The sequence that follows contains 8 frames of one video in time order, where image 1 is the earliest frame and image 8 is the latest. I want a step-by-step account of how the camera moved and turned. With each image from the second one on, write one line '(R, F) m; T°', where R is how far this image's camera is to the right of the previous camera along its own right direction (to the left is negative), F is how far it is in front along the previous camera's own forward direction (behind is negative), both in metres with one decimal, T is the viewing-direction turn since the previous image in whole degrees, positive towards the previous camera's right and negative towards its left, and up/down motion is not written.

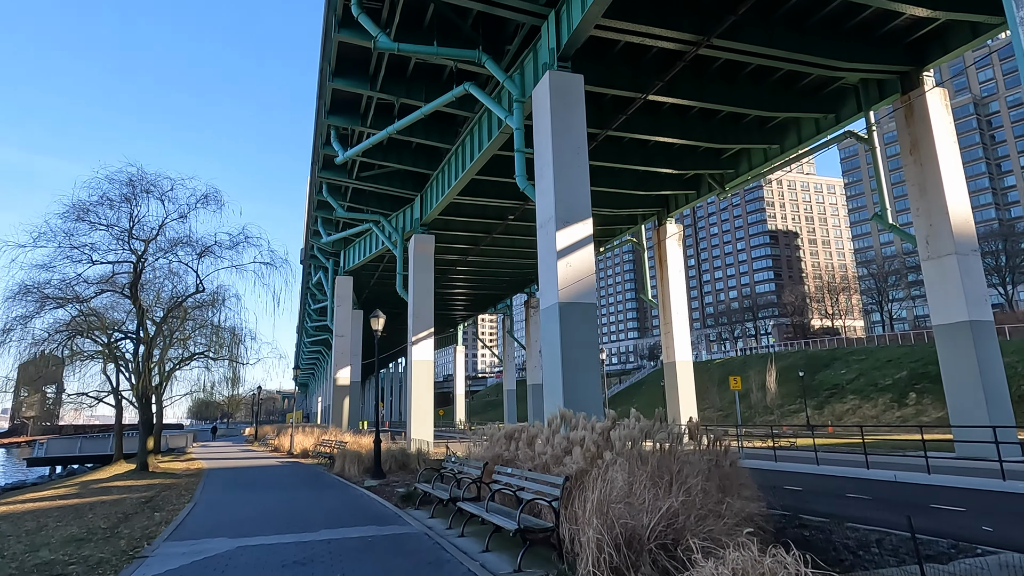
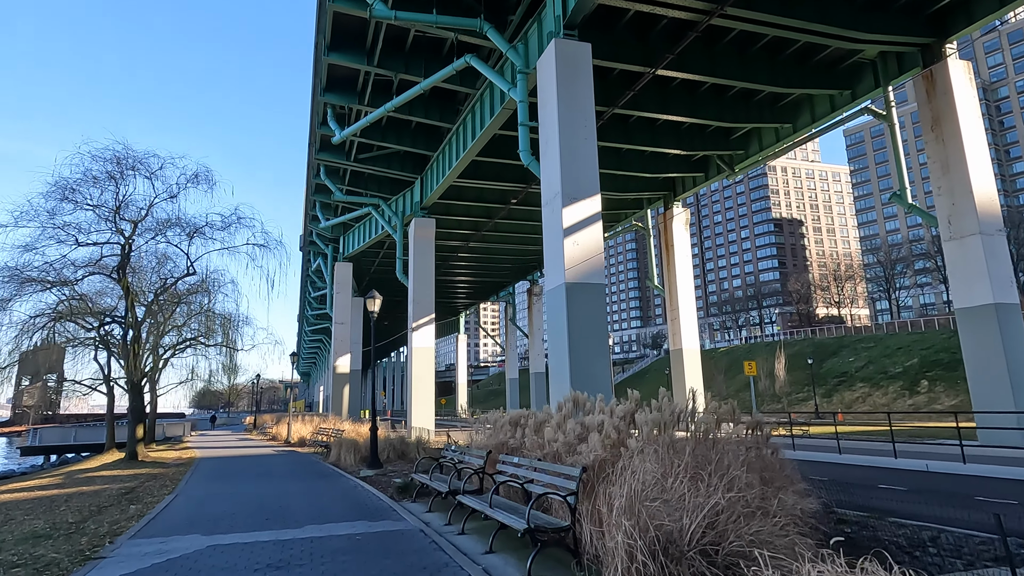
(0.0, +0.6) m; 0°
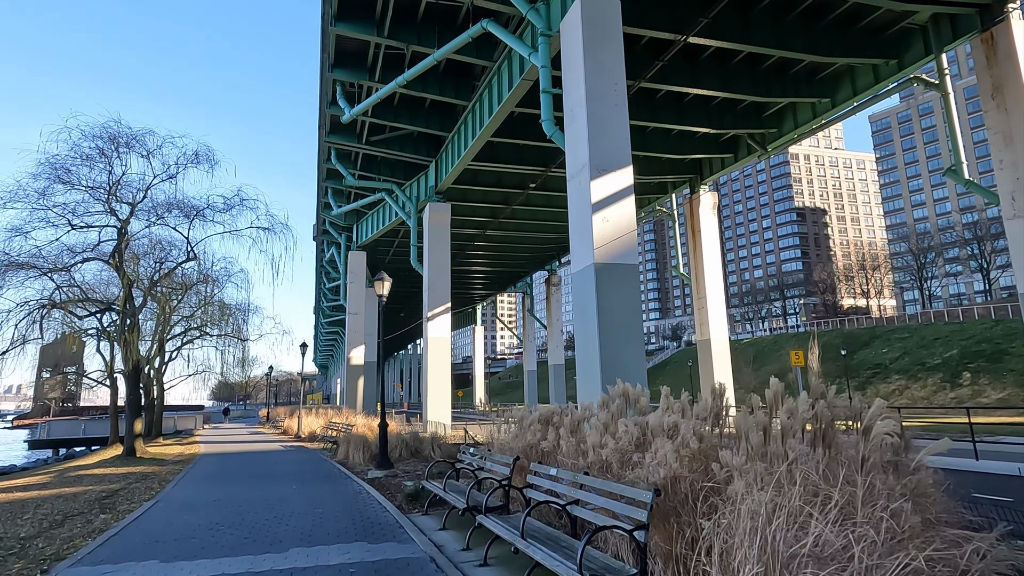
(-0.1, +1.0) m; -1°
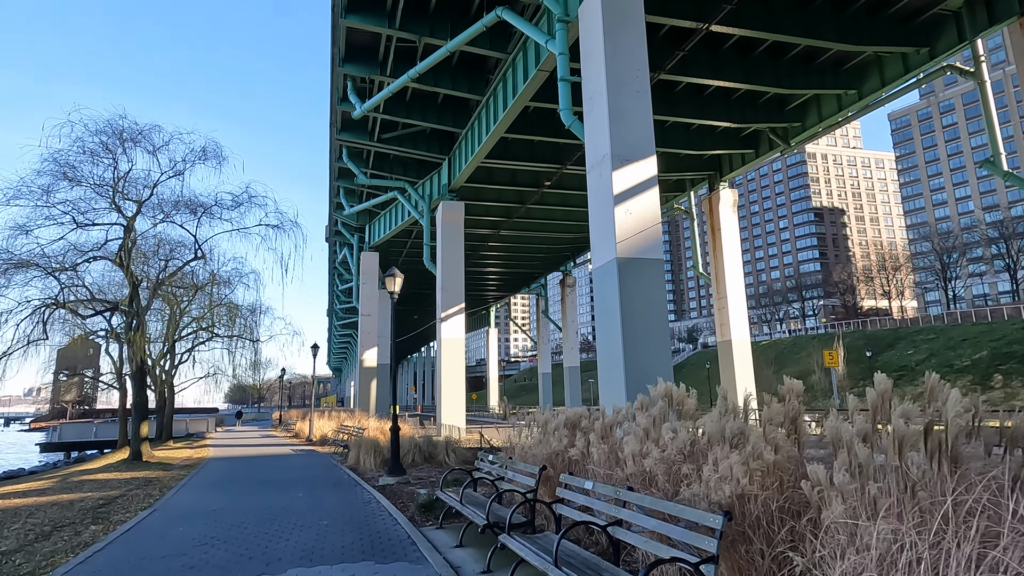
(-0.1, +0.5) m; -1°
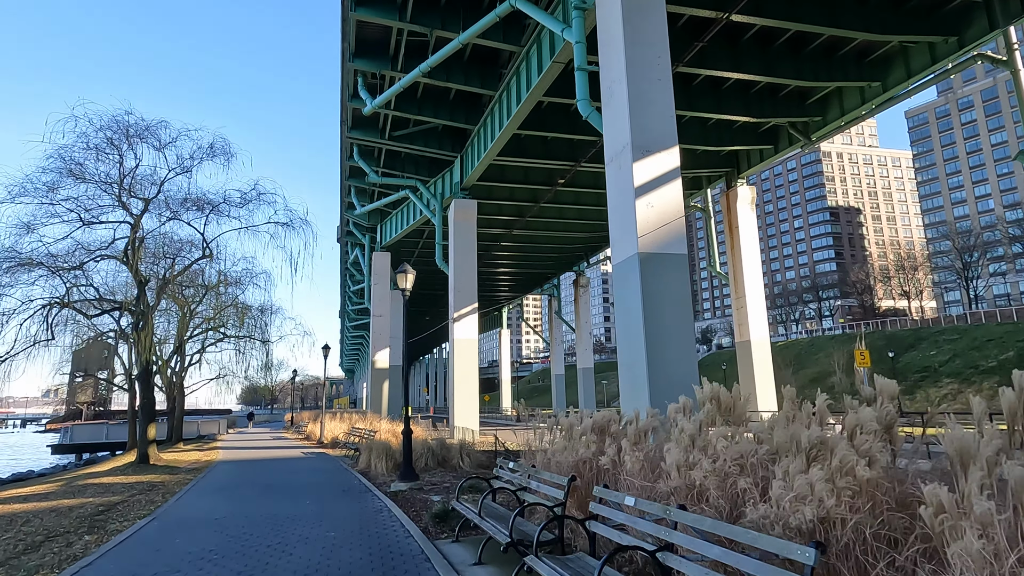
(-0.1, +0.4) m; -1°
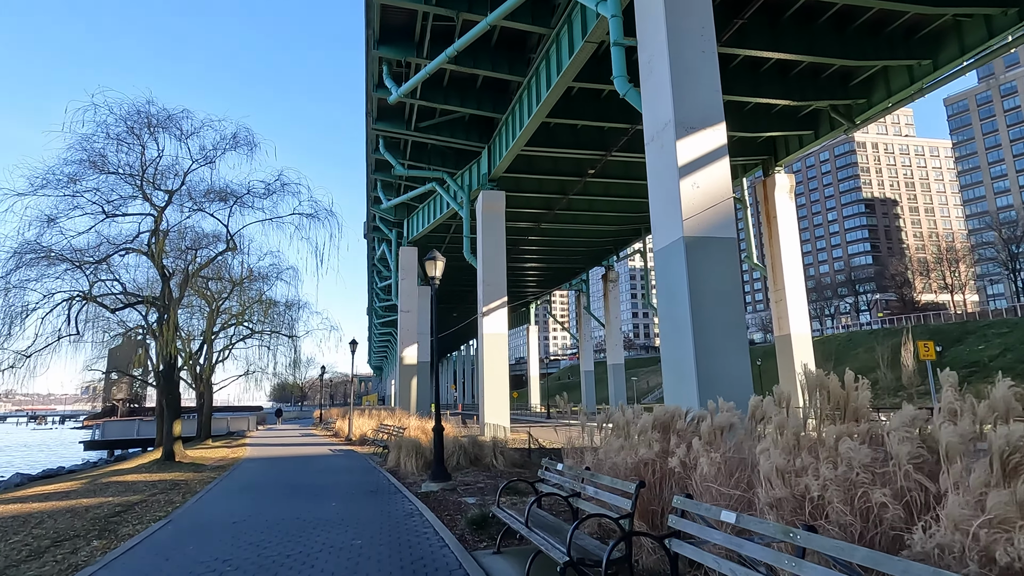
(-0.1, +0.5) m; -2°
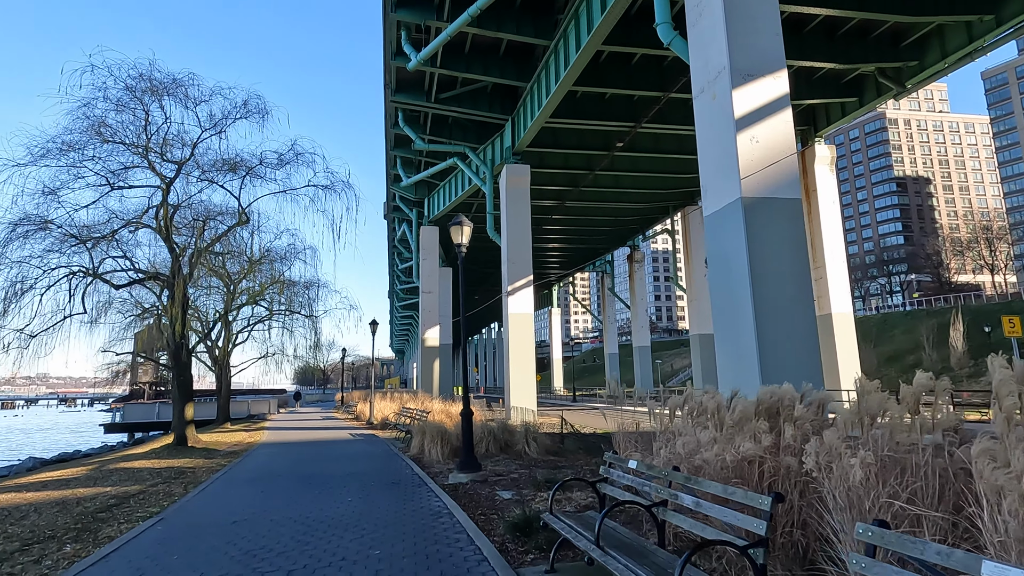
(-0.2, +0.8) m; -2°
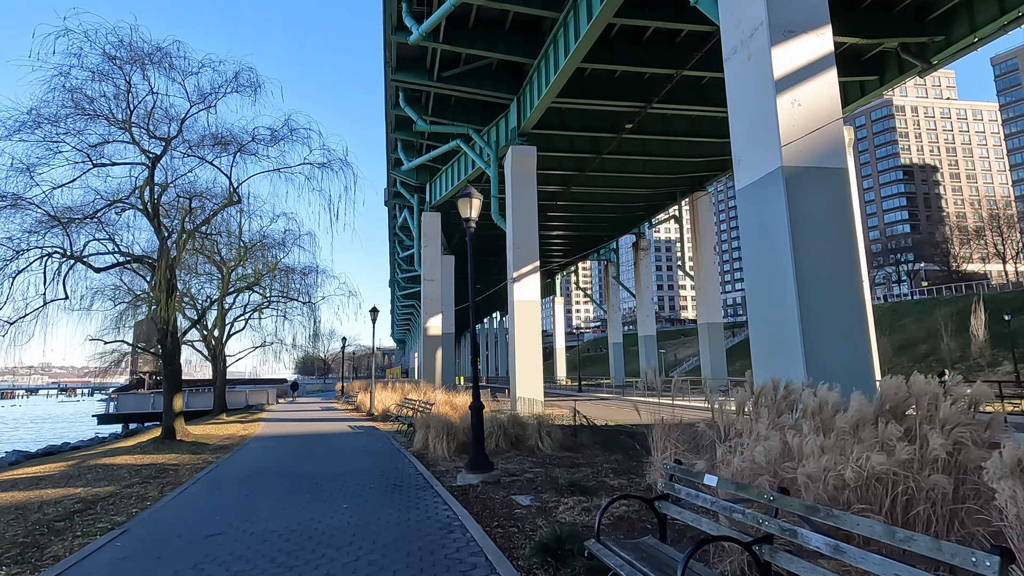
(-0.1, +0.7) m; 0°
